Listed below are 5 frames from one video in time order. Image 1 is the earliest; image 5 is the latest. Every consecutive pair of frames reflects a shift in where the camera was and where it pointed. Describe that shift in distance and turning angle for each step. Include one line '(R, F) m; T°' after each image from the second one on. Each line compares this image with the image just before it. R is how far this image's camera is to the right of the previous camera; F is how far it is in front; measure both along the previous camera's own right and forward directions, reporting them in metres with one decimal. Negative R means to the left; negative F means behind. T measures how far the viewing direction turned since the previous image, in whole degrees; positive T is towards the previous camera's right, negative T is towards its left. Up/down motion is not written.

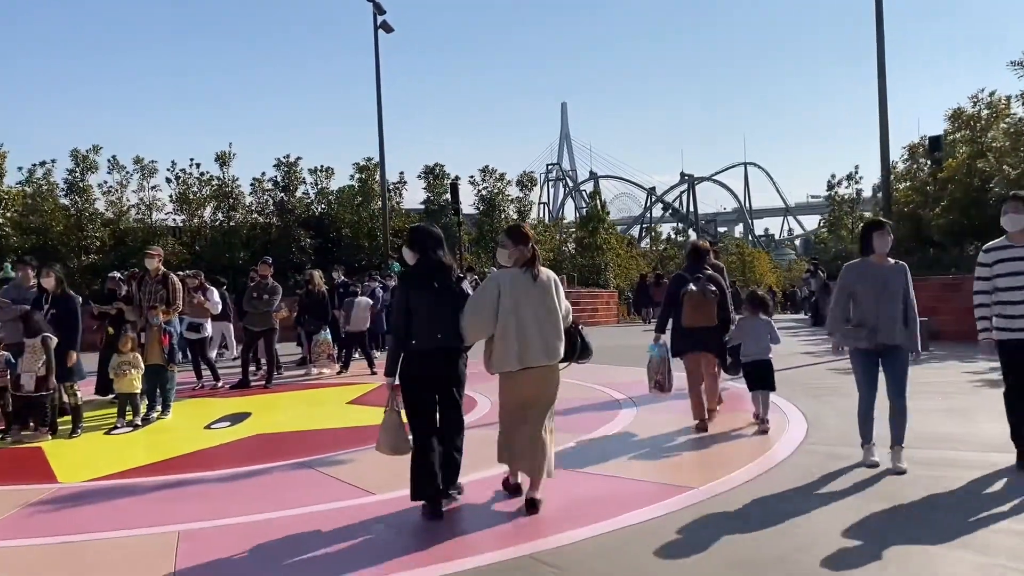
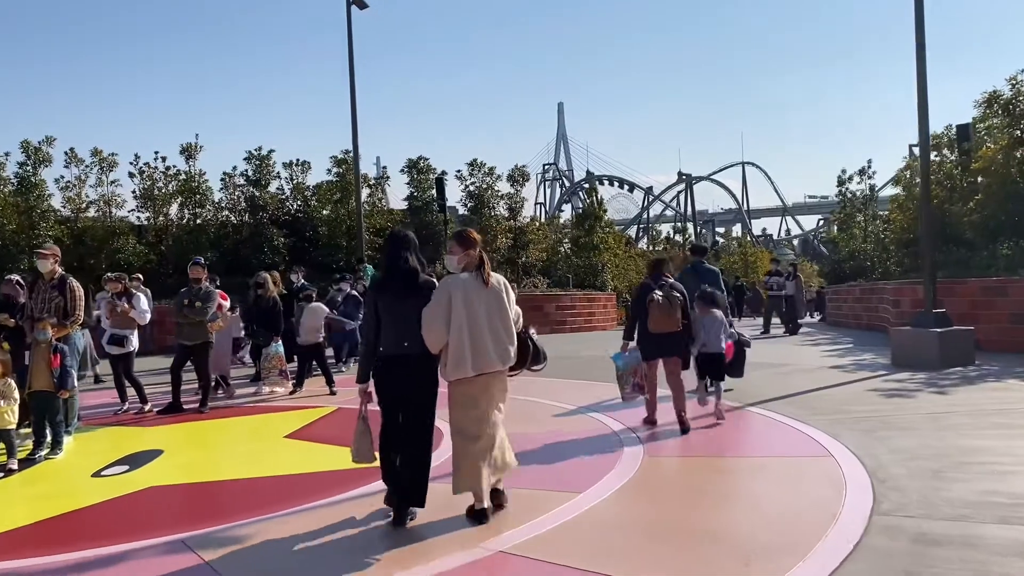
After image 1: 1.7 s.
(+0.2, +1.7) m; 0°
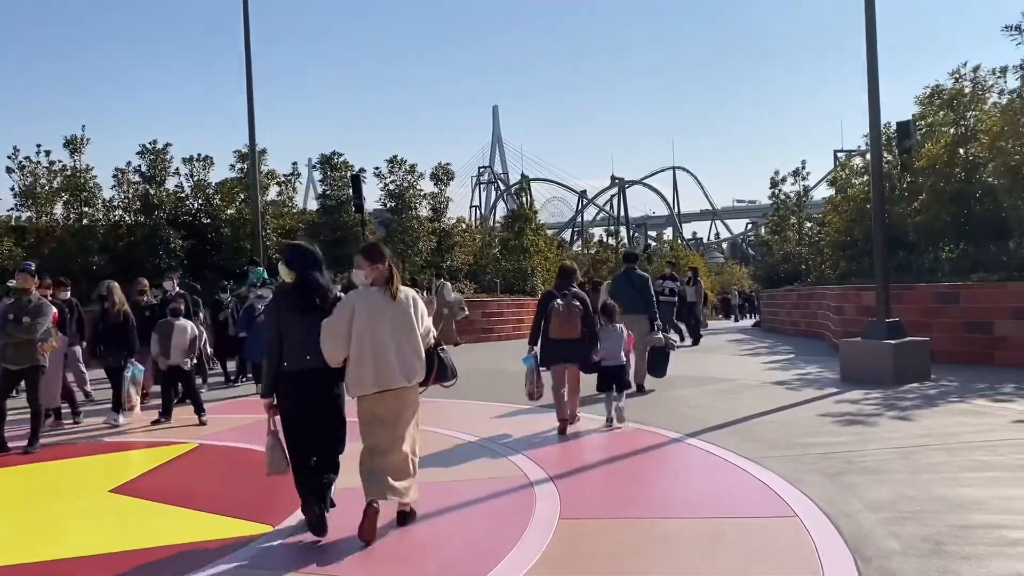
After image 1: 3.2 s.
(+0.3, +1.4) m; +4°
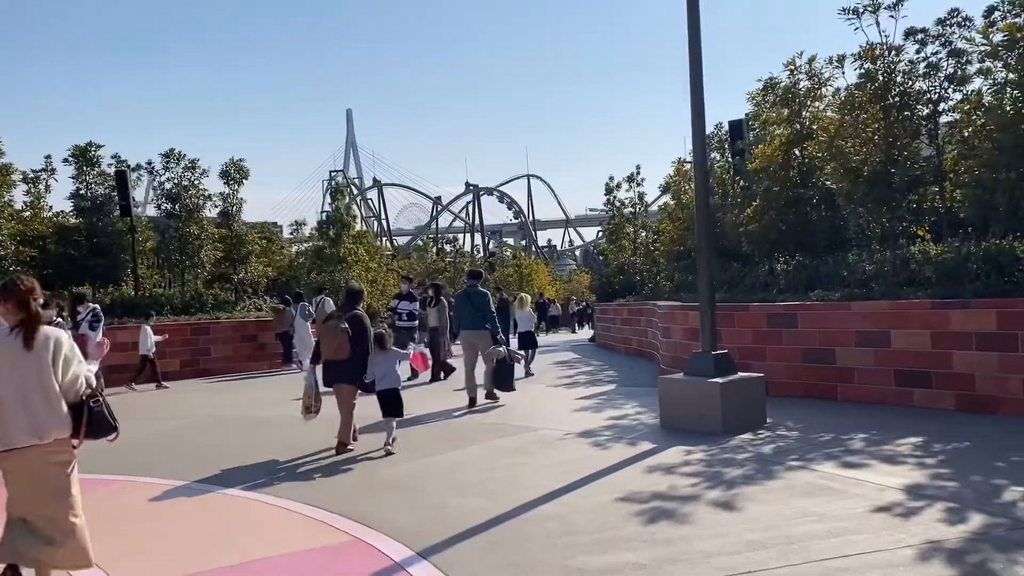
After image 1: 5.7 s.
(+1.2, +2.4) m; +9°
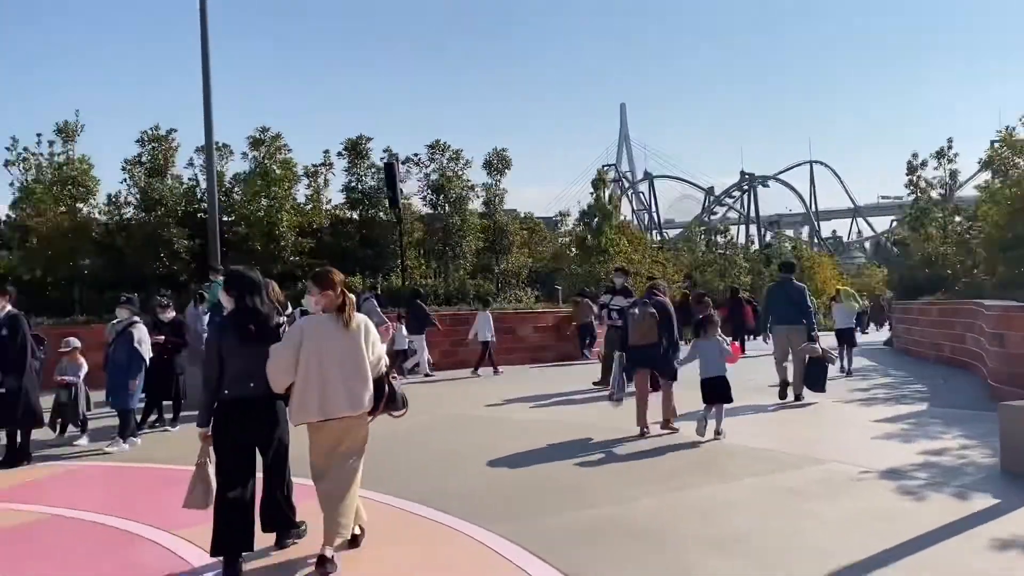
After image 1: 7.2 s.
(0.0, +1.4) m; -18°
